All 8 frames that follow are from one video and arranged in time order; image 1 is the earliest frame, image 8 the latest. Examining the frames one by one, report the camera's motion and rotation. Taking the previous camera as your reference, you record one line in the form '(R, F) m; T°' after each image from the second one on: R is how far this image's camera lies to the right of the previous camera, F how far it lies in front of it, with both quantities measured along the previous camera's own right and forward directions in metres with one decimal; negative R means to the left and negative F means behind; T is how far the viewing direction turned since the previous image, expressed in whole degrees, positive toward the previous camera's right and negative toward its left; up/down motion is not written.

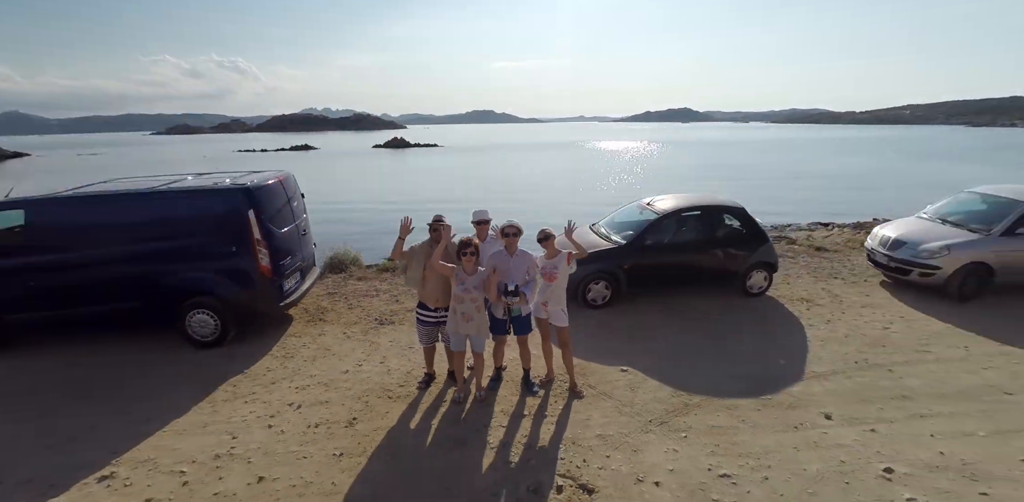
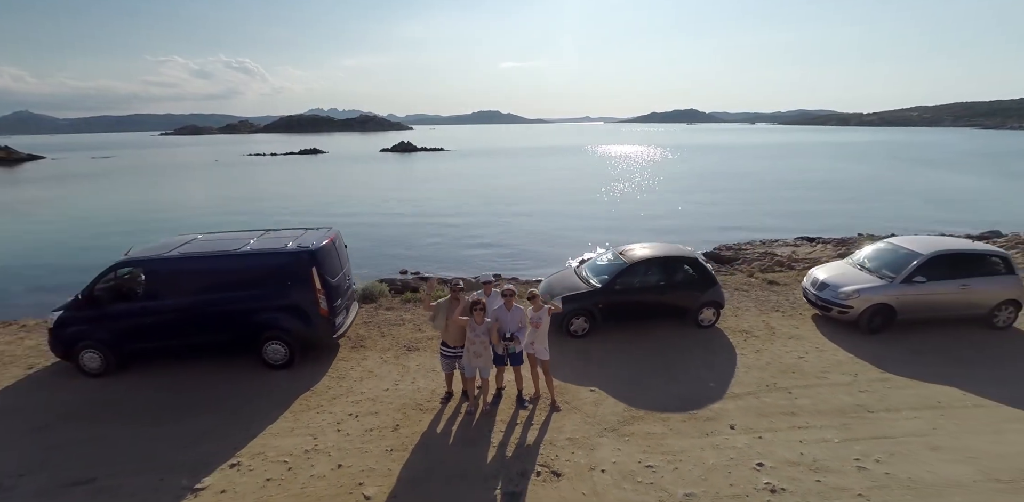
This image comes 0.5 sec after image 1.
(+0.1, -0.9) m; -1°
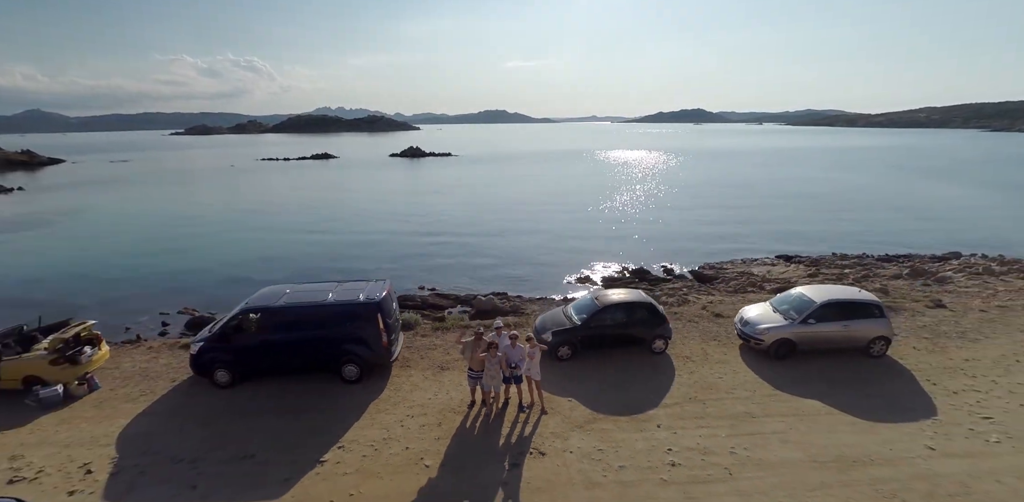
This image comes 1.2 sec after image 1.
(0.0, -1.7) m; -1°
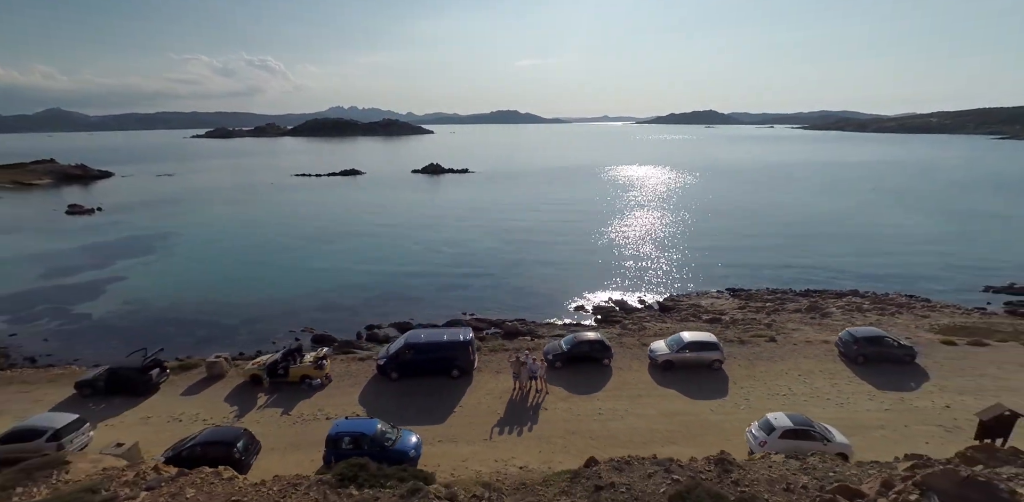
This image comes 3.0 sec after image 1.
(-0.2, -6.3) m; -2°
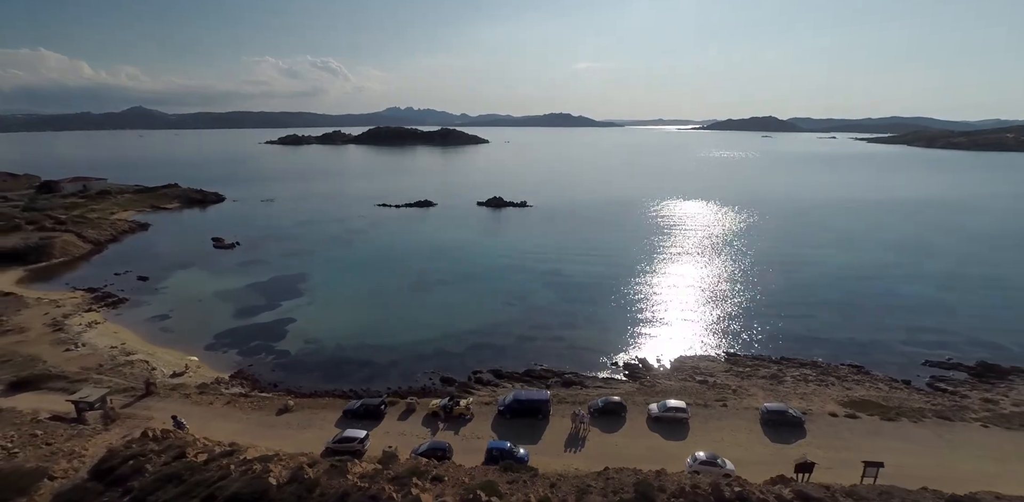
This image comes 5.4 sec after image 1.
(-0.7, -10.8) m; -6°
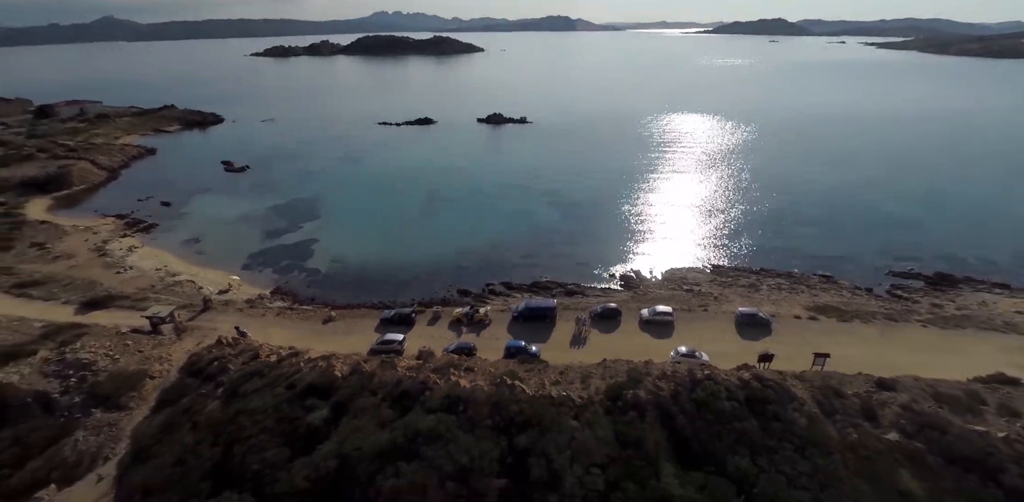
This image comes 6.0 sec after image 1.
(-0.7, -2.9) m; 0°
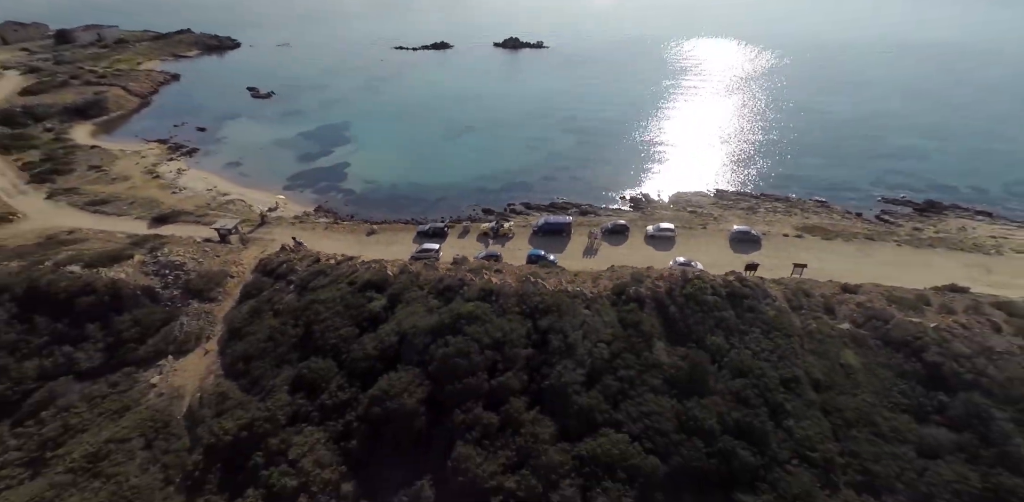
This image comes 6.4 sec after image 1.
(-0.6, -3.7) m; -2°
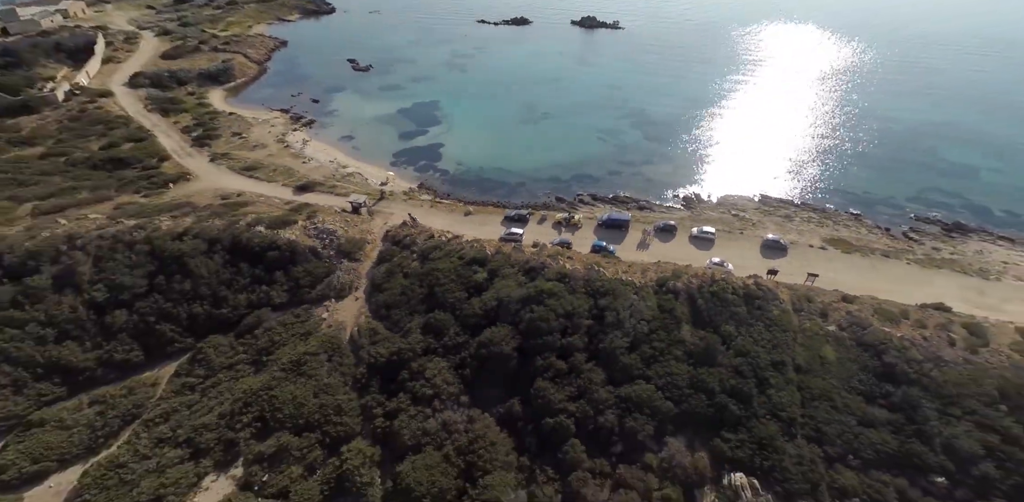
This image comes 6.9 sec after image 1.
(-1.4, -8.4) m; -6°
